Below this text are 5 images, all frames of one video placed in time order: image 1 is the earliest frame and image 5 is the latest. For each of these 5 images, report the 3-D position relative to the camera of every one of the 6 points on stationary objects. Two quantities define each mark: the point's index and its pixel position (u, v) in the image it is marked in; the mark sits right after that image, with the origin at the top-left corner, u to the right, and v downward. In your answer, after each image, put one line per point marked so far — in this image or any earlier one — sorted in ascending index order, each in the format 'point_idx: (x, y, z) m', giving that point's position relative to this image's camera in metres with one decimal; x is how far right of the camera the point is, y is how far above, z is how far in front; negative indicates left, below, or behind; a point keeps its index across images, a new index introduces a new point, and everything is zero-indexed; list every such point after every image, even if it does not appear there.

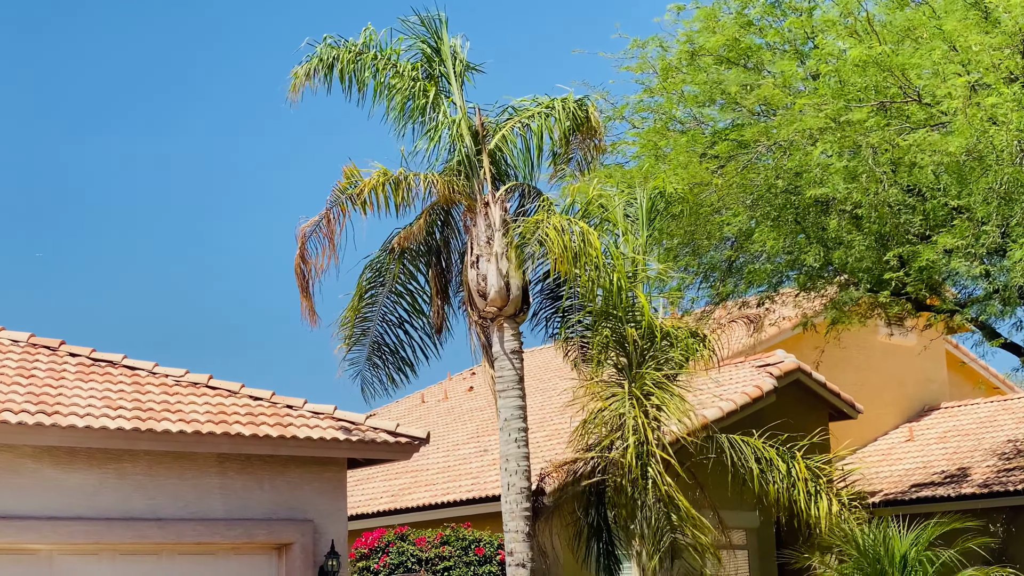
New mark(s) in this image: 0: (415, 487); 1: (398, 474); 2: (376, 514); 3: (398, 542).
0: (-1.4, -3.2, +16.9) m
1: (-1.8, -3.2, +18.1) m
2: (-2.0, -3.5, +16.4) m
3: (-1.5, -3.4, +14.1) m
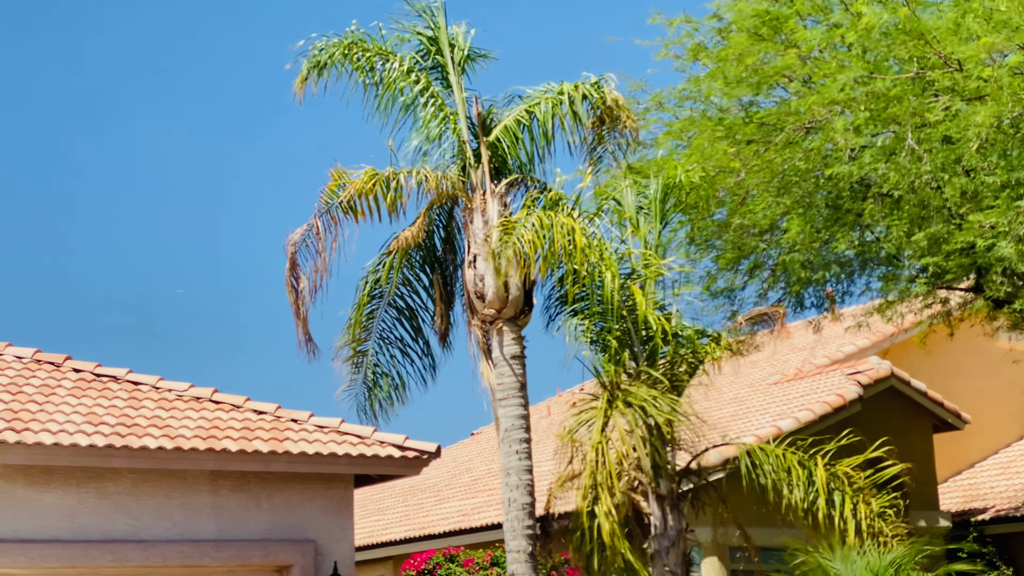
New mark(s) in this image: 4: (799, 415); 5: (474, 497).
0: (-0.5, -3.4, +16.4) m
1: (-0.8, -3.4, +17.6) m
2: (-1.1, -3.7, +15.9) m
3: (-0.8, -3.5, +13.6) m
4: (+4.1, -1.8, +15.0) m
5: (-0.8, -3.4, +17.5) m
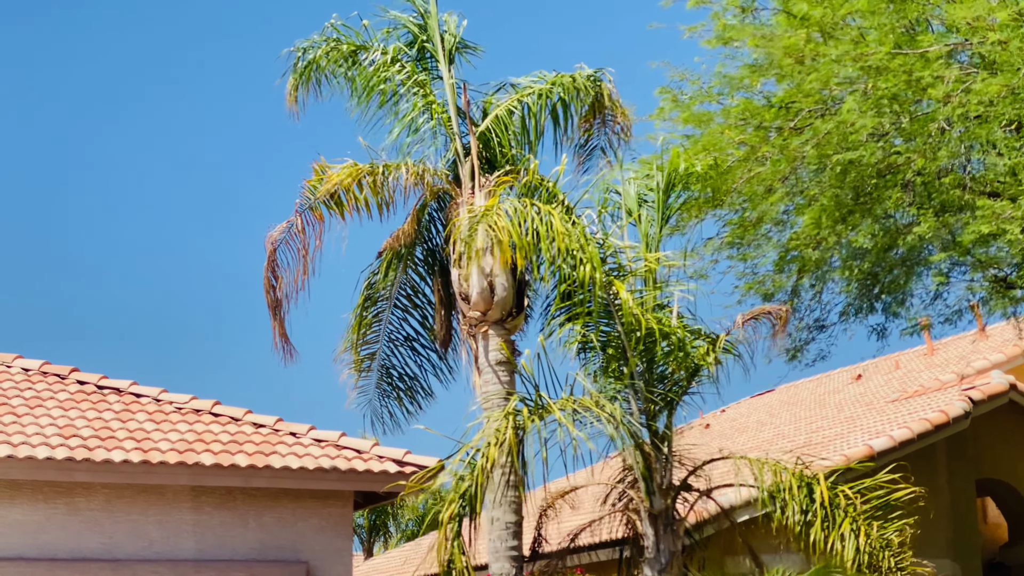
0: (+0.5, -3.5, +15.8) m
1: (+0.3, -3.6, +17.0) m
2: (-0.2, -3.9, +15.4) m
3: (-0.1, -3.7, +13.1) m
4: (+4.9, -1.9, +13.9) m
5: (+0.3, -3.6, +16.9) m
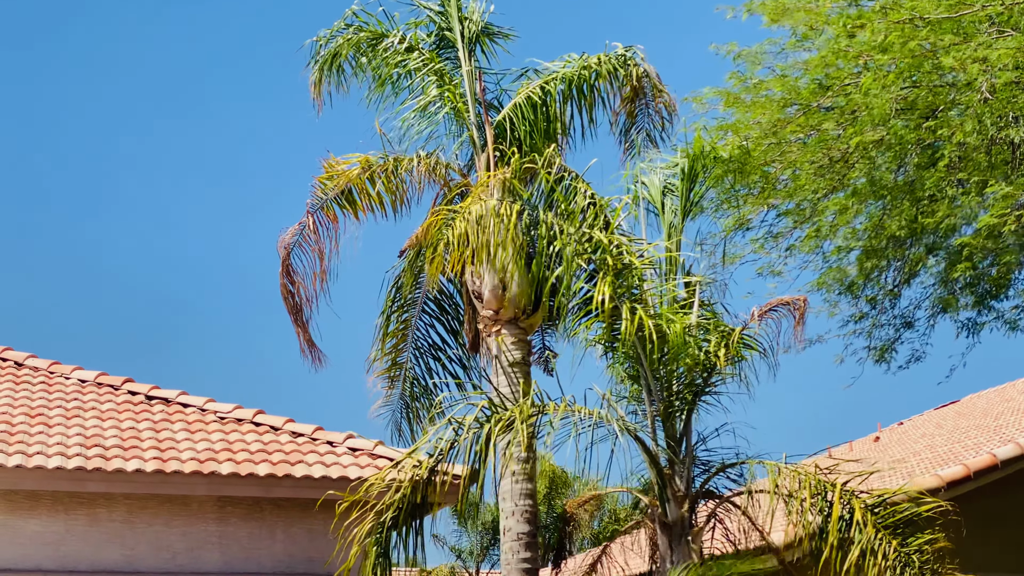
0: (+1.8, -3.6, +15.2) m
1: (+1.8, -3.6, +16.4) m
2: (+1.1, -3.9, +14.9) m
3: (+0.9, -3.7, +12.6) m
4: (+5.9, -1.8, +12.8) m
5: (+1.8, -3.7, +16.4) m
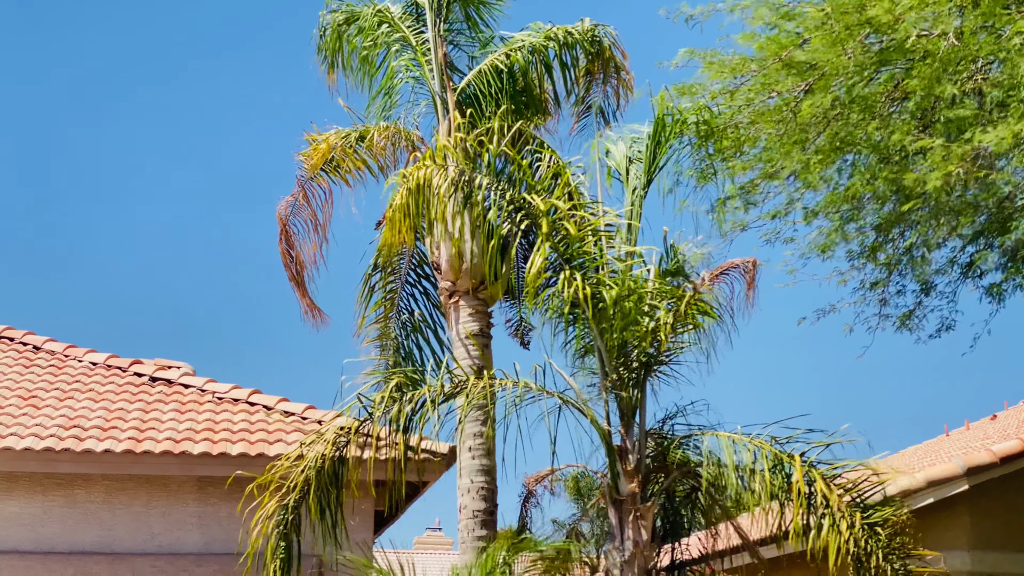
0: (+1.5, -3.3, +15.3) m
1: (+1.5, -3.3, +16.5) m
2: (+0.8, -3.6, +14.9) m
3: (+0.6, -3.4, +12.6) m
4: (+5.7, -1.5, +12.9) m
5: (+1.5, -3.3, +16.4) m
